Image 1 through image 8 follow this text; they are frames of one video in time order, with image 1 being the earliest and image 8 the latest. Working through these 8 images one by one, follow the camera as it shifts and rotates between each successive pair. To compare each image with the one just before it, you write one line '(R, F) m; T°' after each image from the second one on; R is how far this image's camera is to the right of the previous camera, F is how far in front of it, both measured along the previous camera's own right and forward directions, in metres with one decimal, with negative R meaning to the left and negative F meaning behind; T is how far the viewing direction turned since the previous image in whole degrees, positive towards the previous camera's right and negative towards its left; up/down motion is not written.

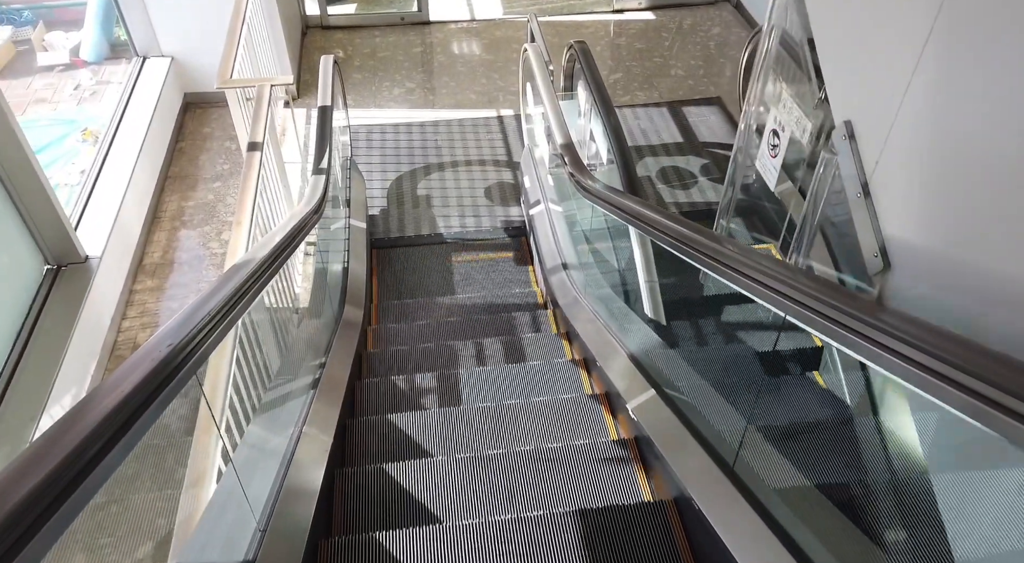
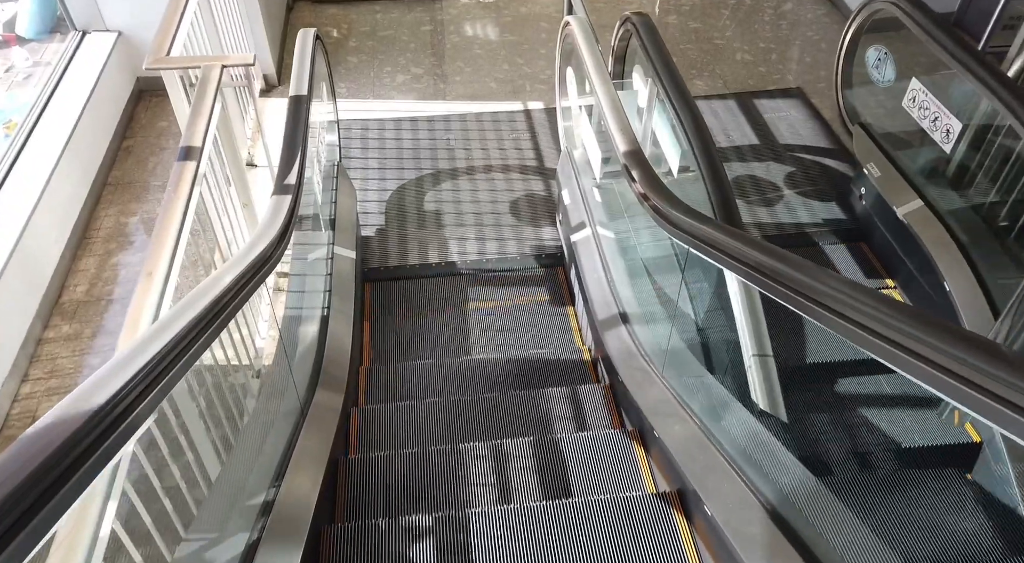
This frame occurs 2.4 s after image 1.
(-0.1, +1.2) m; -1°
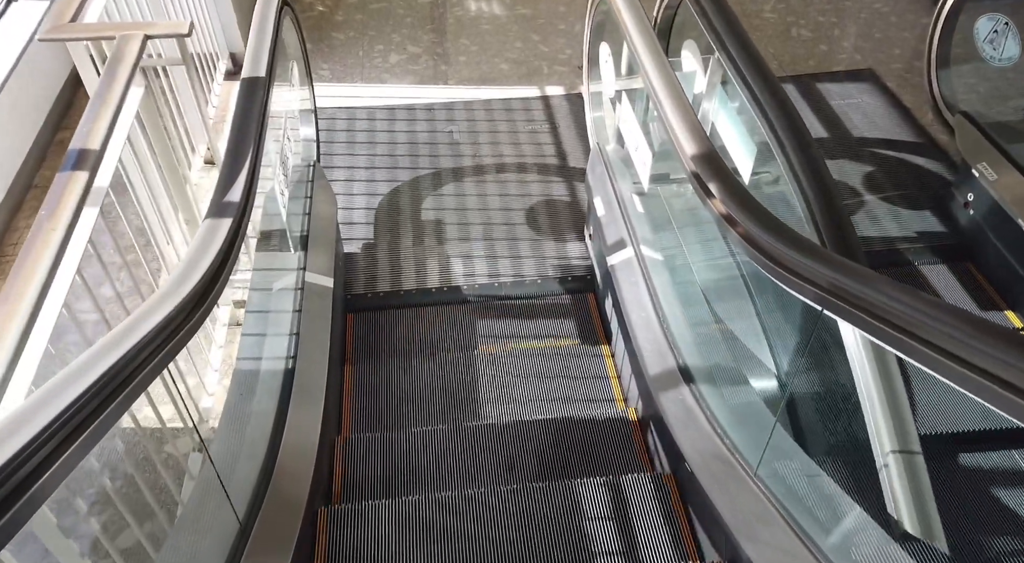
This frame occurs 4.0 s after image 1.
(-0.1, +0.8) m; 0°
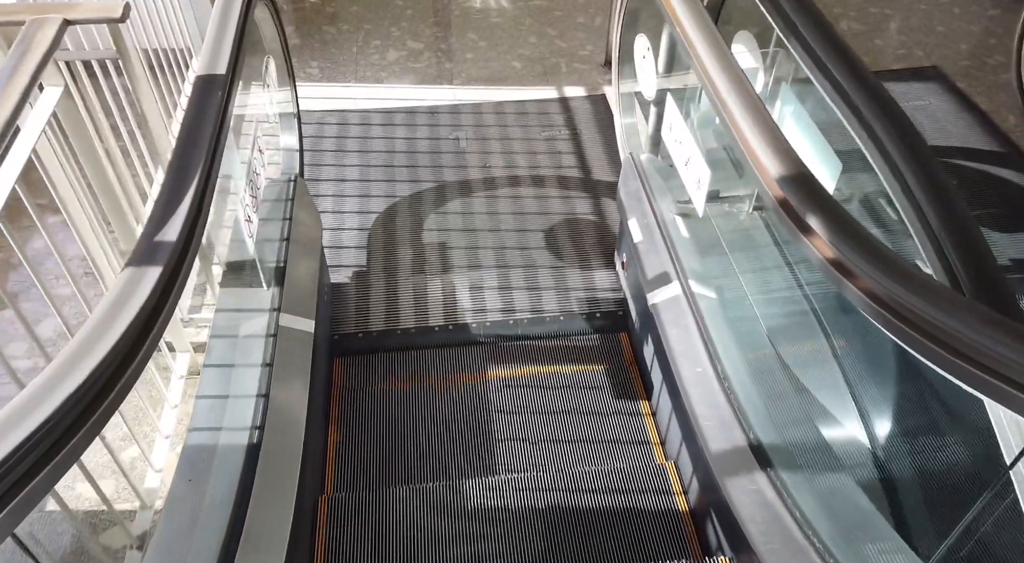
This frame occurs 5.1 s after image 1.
(-0.1, +0.5) m; 0°
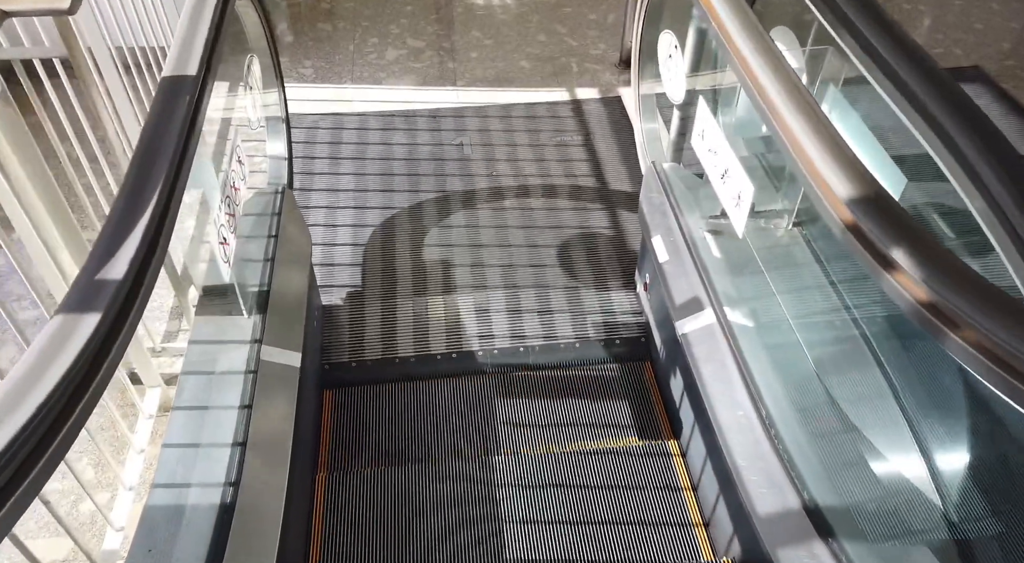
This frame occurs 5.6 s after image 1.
(0.0, +0.3) m; 0°
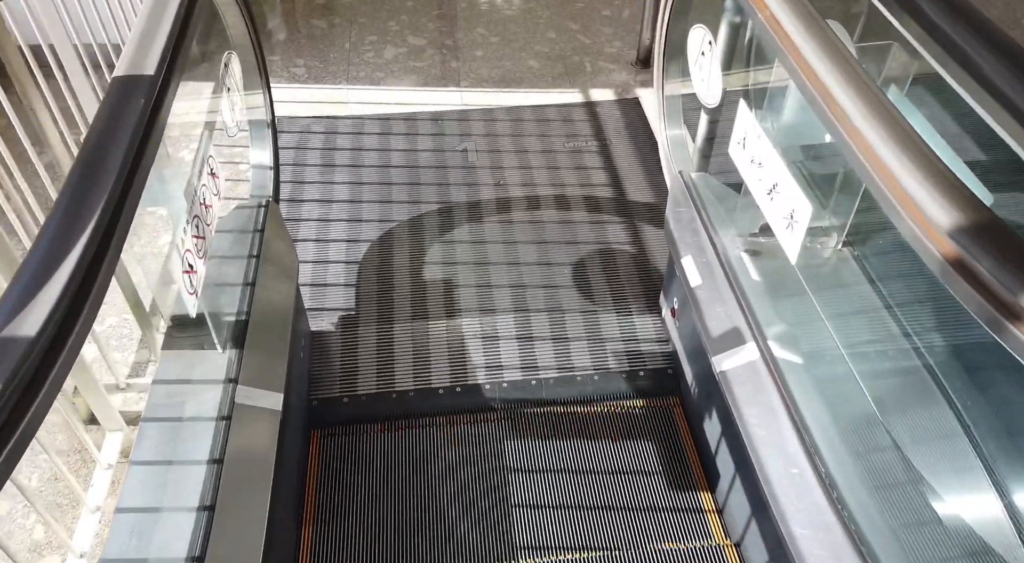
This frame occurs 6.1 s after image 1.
(0.0, +0.3) m; 0°
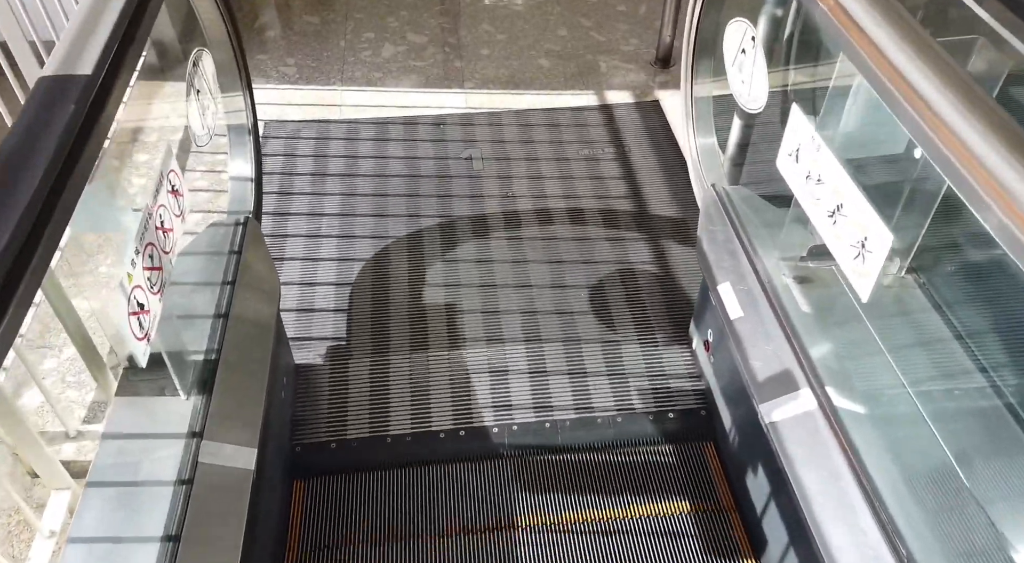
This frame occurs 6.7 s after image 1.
(0.0, +0.3) m; 0°
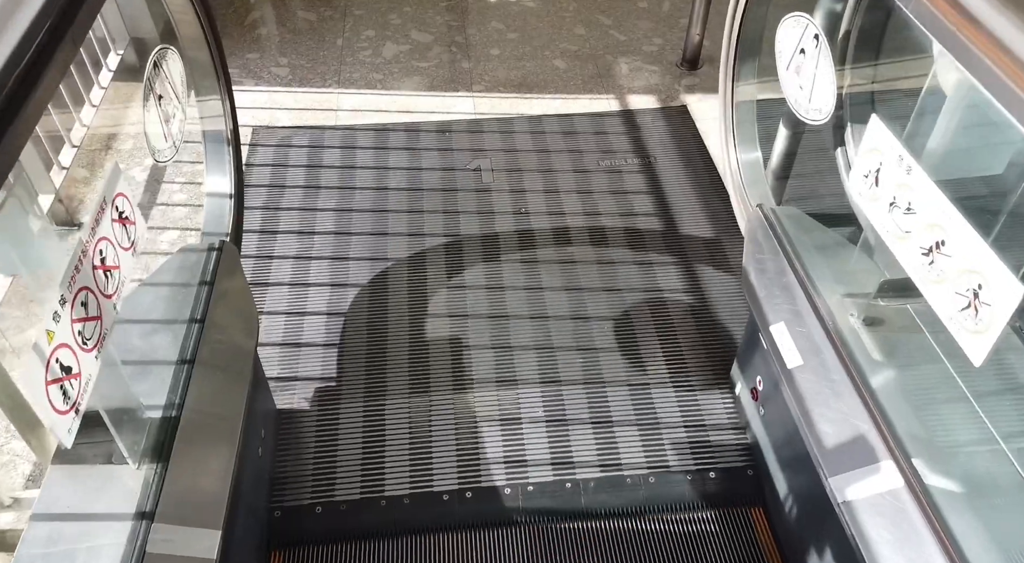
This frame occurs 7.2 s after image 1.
(0.0, +0.3) m; 0°
